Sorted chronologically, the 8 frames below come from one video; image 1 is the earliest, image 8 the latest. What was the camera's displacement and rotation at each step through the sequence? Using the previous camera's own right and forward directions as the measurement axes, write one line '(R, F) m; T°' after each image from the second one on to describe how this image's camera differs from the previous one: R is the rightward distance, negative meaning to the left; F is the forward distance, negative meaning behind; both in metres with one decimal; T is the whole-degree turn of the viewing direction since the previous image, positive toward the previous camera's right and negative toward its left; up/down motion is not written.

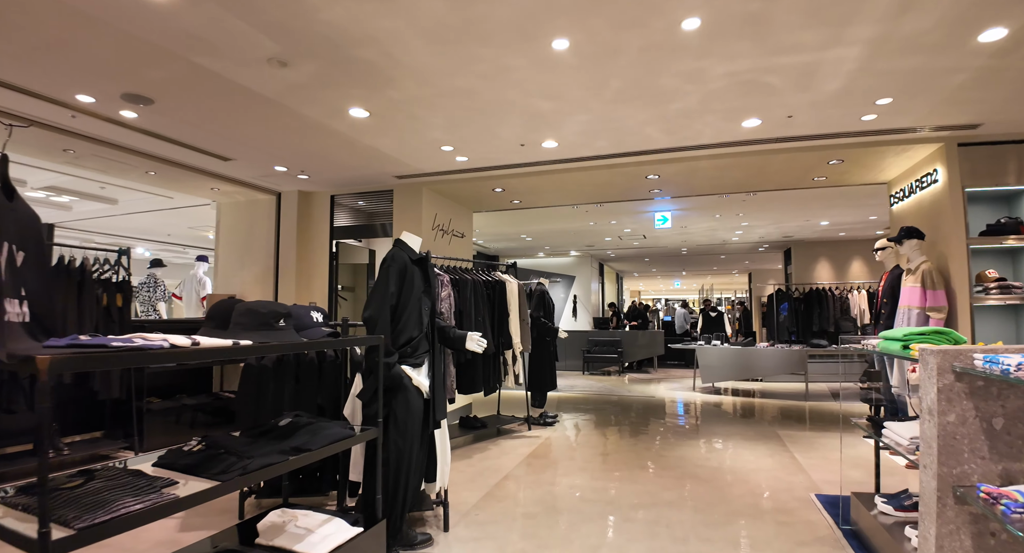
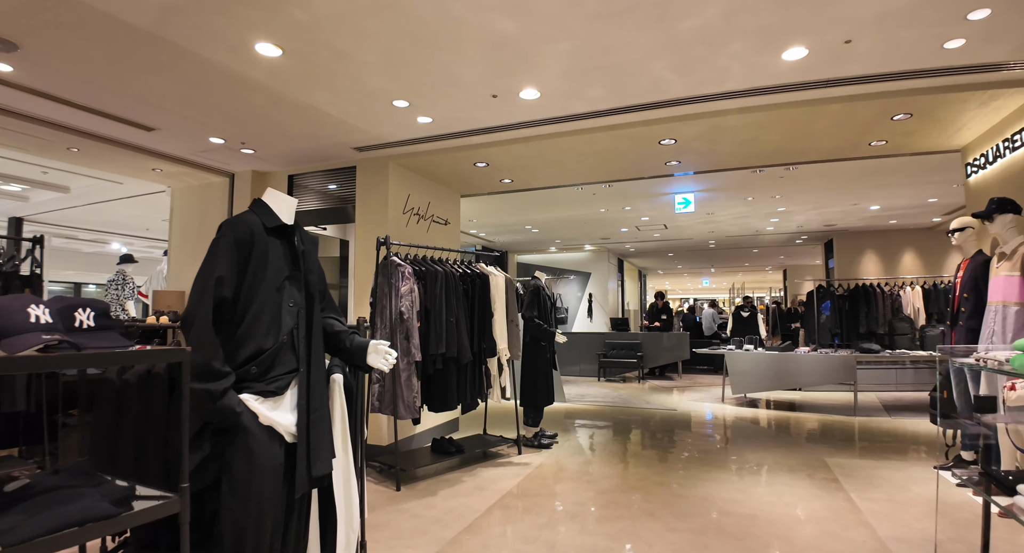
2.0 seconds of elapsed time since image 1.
(+0.4, +1.0) m; -3°
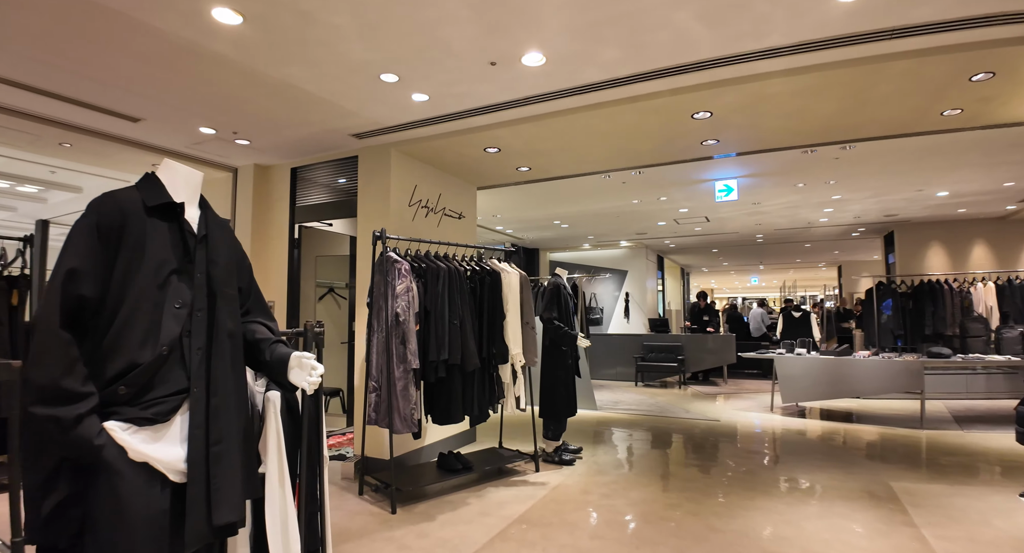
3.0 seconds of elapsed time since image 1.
(+0.2, +0.5) m; -5°
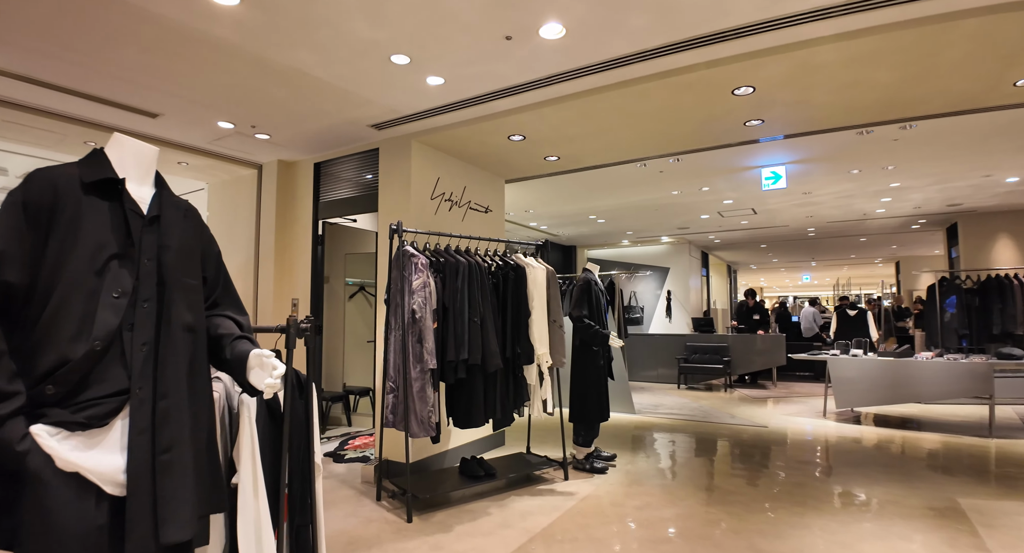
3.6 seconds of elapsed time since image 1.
(+0.1, +0.2) m; -5°
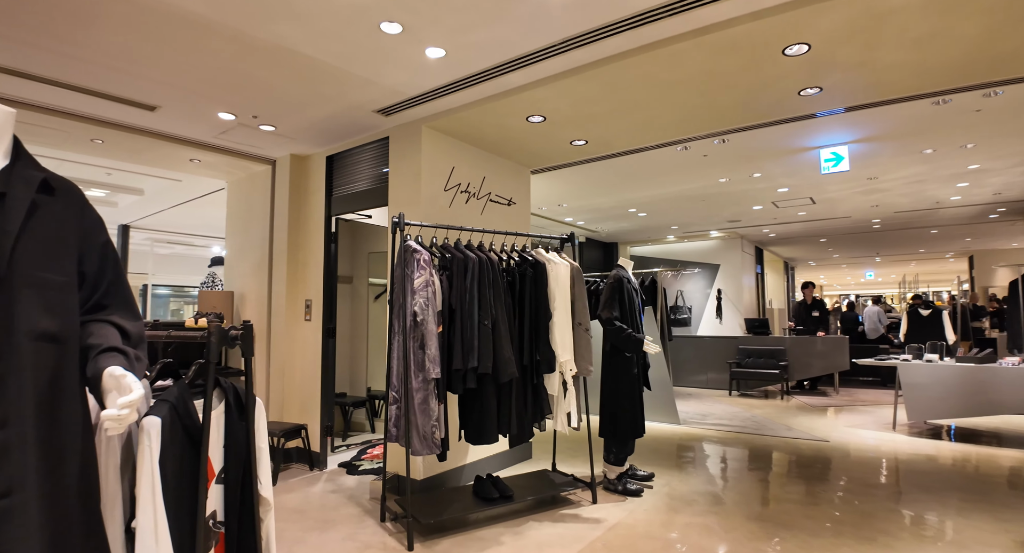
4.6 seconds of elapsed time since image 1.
(+0.2, +0.4) m; -5°
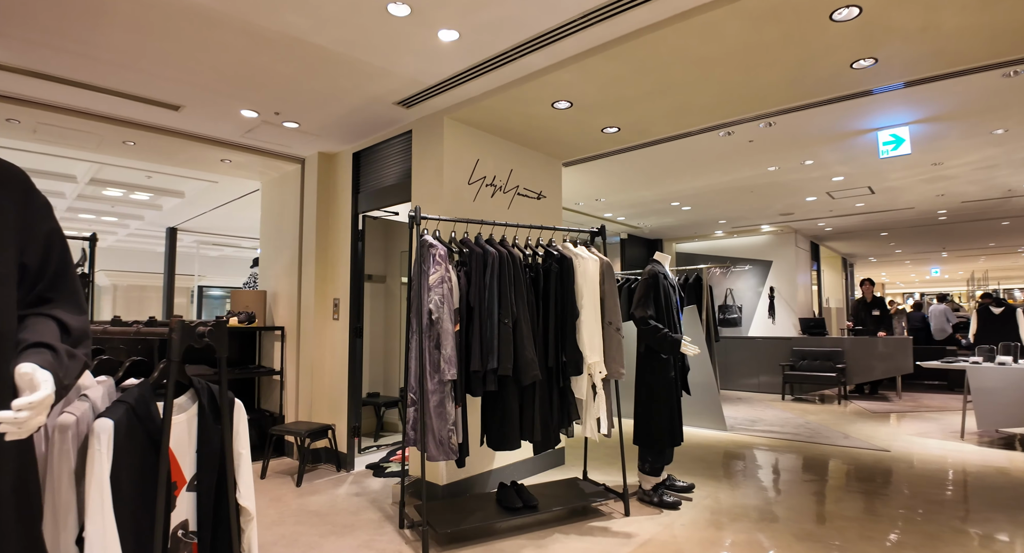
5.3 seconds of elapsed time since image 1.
(+0.1, +0.2) m; -5°
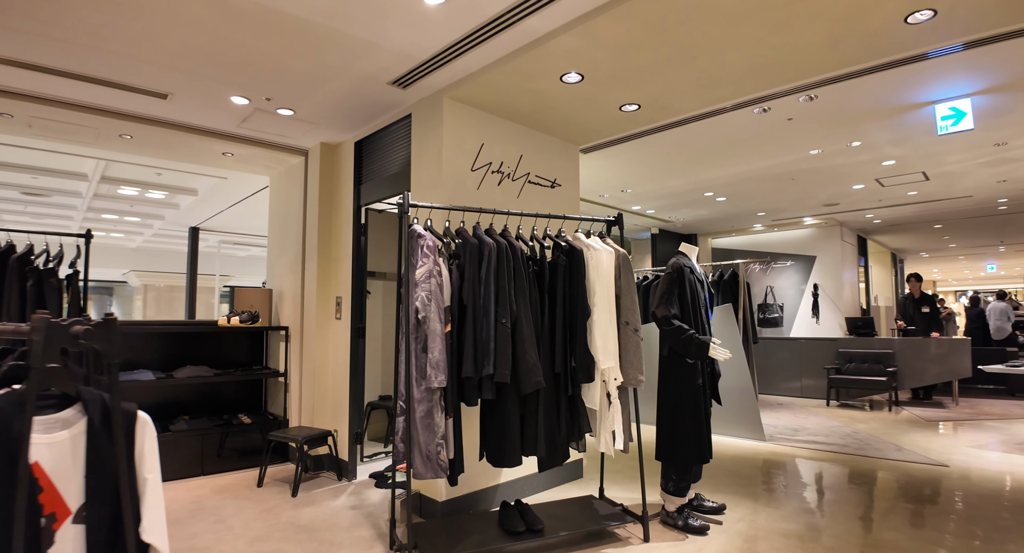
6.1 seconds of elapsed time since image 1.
(+0.2, +0.3) m; -4°
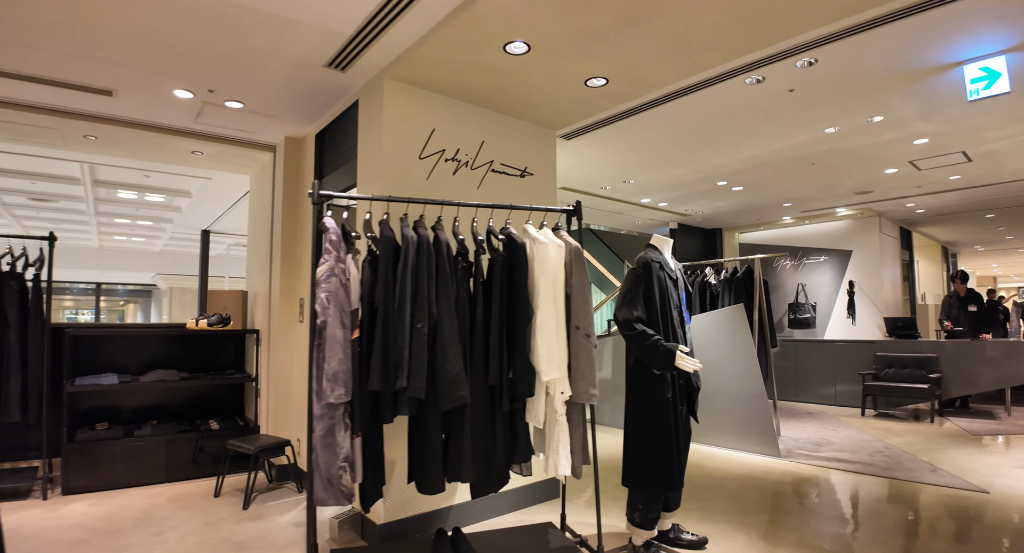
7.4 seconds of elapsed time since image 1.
(+0.5, +0.4) m; -5°
